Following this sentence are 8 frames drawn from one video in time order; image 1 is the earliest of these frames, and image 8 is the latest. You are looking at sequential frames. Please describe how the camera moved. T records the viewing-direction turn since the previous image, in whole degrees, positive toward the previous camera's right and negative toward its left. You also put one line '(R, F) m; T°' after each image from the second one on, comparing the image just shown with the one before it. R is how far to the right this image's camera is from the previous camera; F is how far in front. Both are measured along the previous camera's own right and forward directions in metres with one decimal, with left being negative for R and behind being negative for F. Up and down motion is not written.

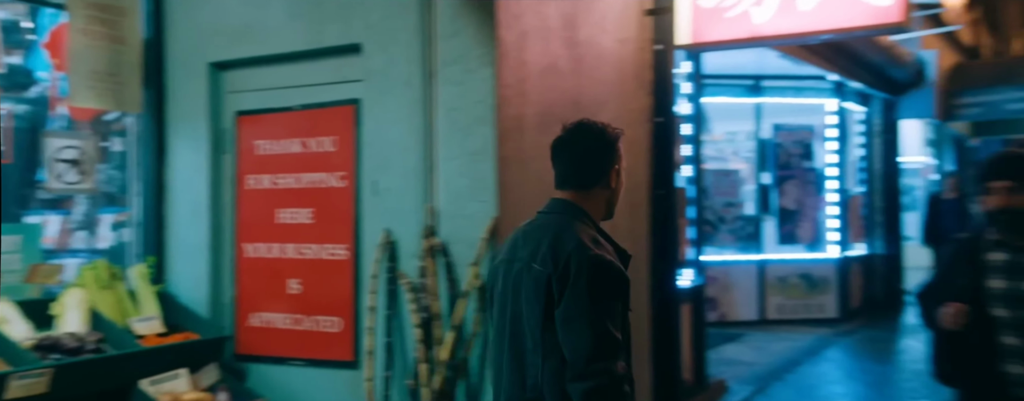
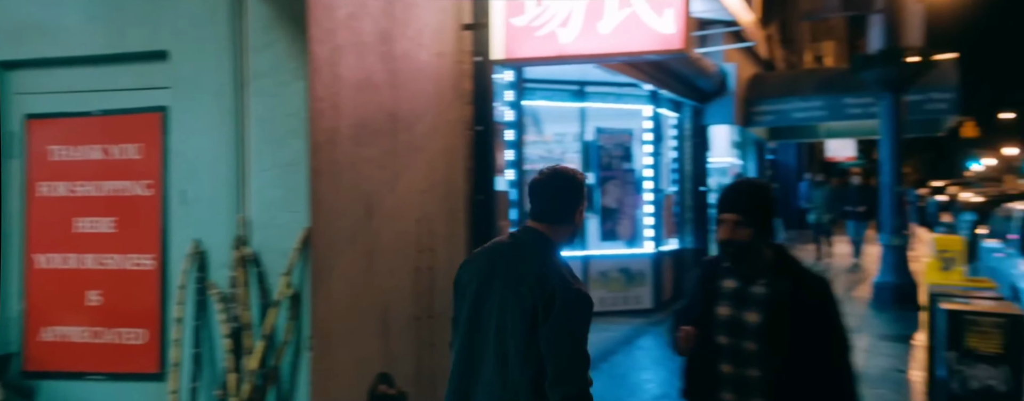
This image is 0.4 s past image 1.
(+0.1, -0.2) m; +11°
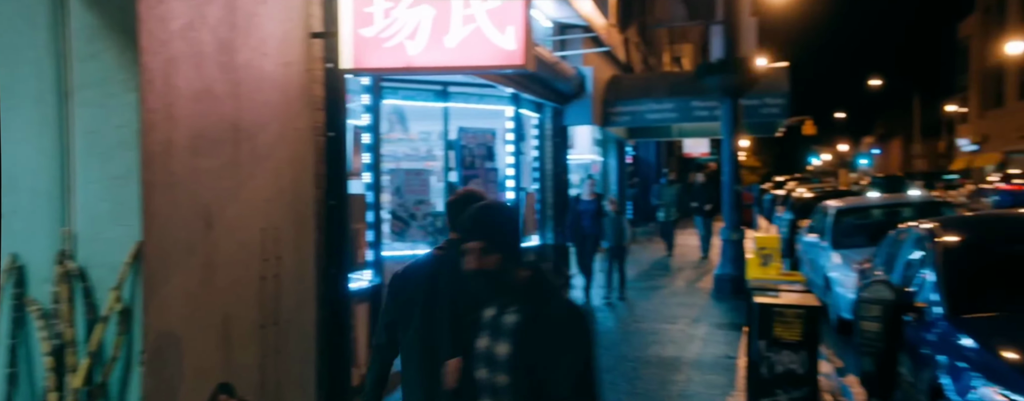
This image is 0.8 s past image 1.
(+0.1, -0.2) m; +9°
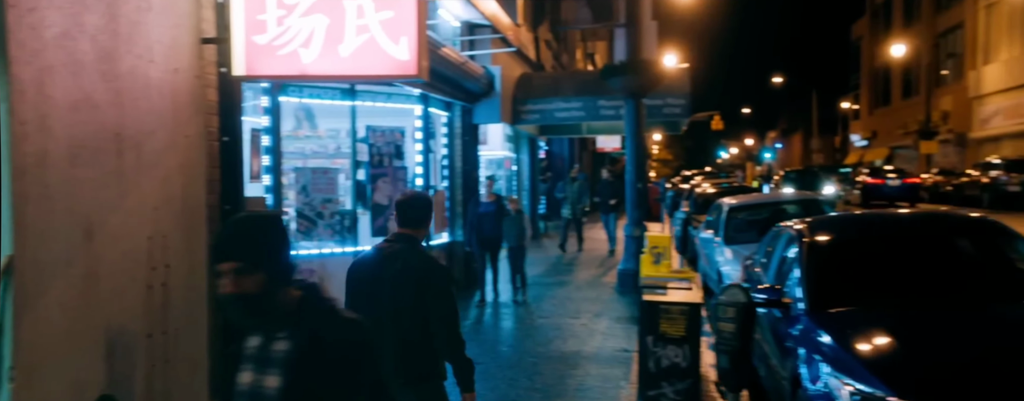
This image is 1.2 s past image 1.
(+0.1, -0.1) m; +6°
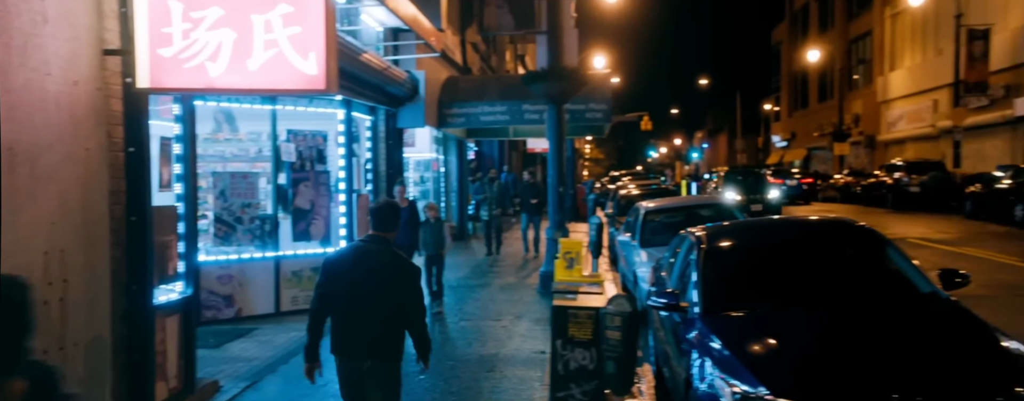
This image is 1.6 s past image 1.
(+0.1, -0.1) m; +5°
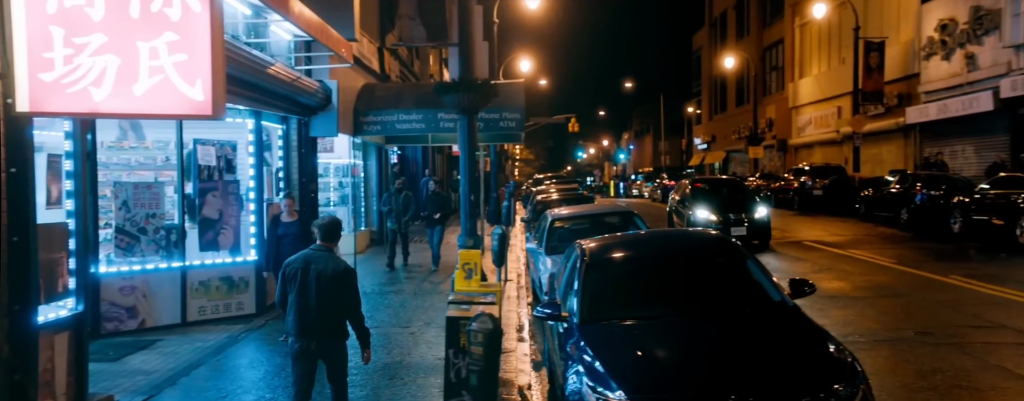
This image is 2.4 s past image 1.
(+0.3, -0.3) m; +5°
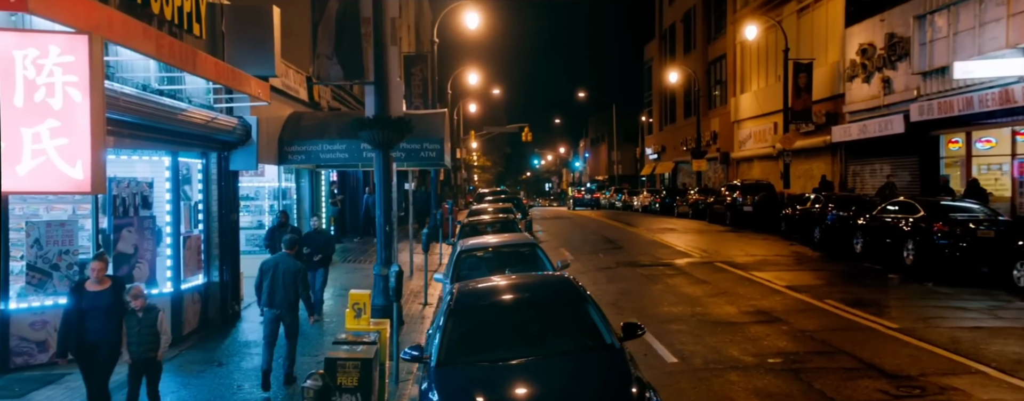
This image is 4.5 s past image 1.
(+0.7, -0.7) m; +3°
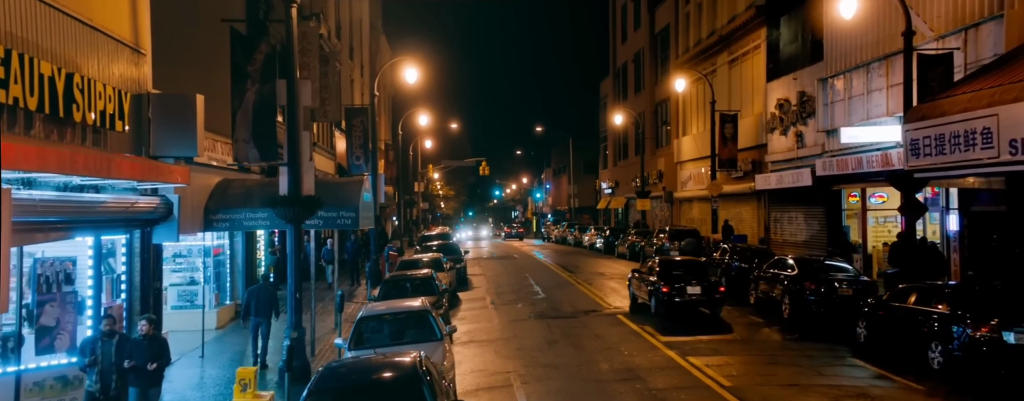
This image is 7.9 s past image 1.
(+1.1, -1.5) m; +3°
